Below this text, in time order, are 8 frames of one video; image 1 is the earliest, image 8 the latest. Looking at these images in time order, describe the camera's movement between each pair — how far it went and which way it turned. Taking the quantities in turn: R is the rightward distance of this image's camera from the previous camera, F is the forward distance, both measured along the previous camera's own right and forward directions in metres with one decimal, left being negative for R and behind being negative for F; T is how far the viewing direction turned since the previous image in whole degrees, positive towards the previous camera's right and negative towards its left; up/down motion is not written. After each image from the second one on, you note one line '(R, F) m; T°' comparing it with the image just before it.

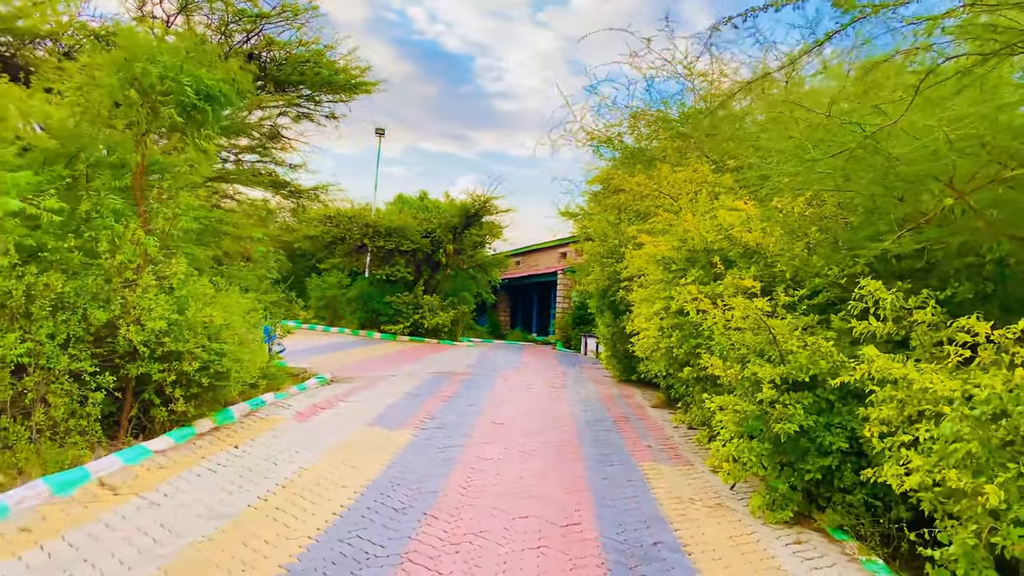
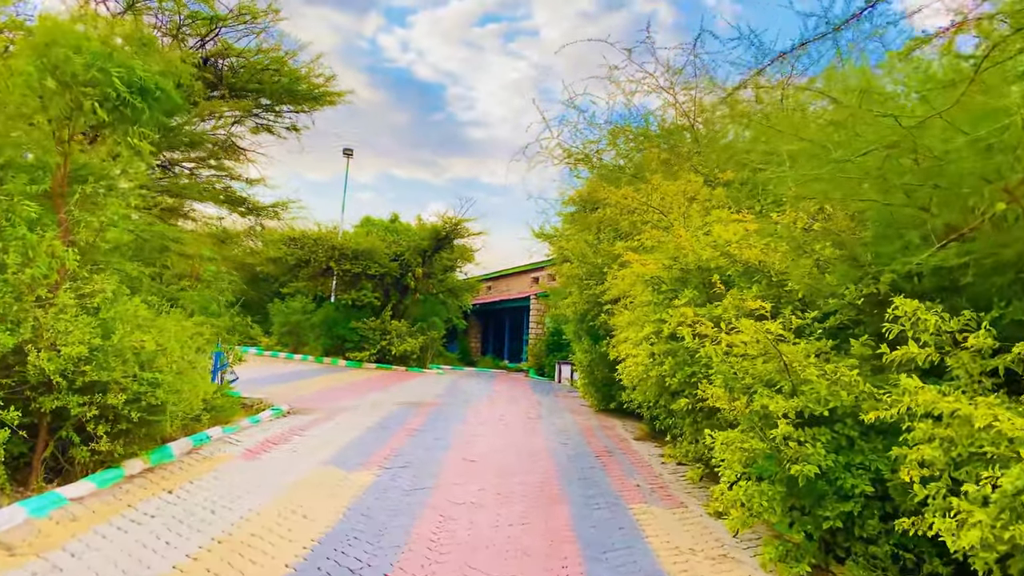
(0.0, +0.5) m; +2°
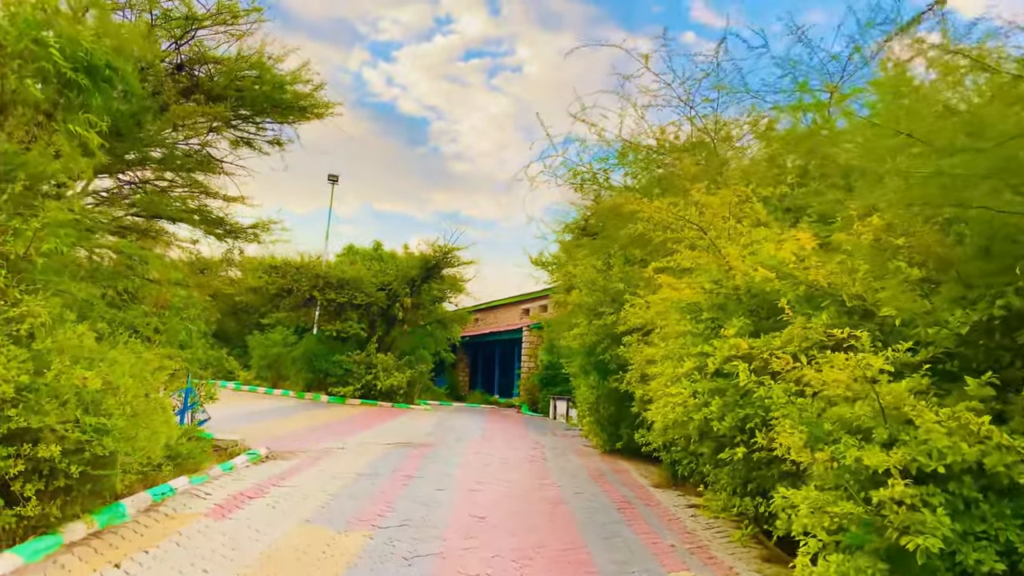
(-0.2, +0.7) m; +1°
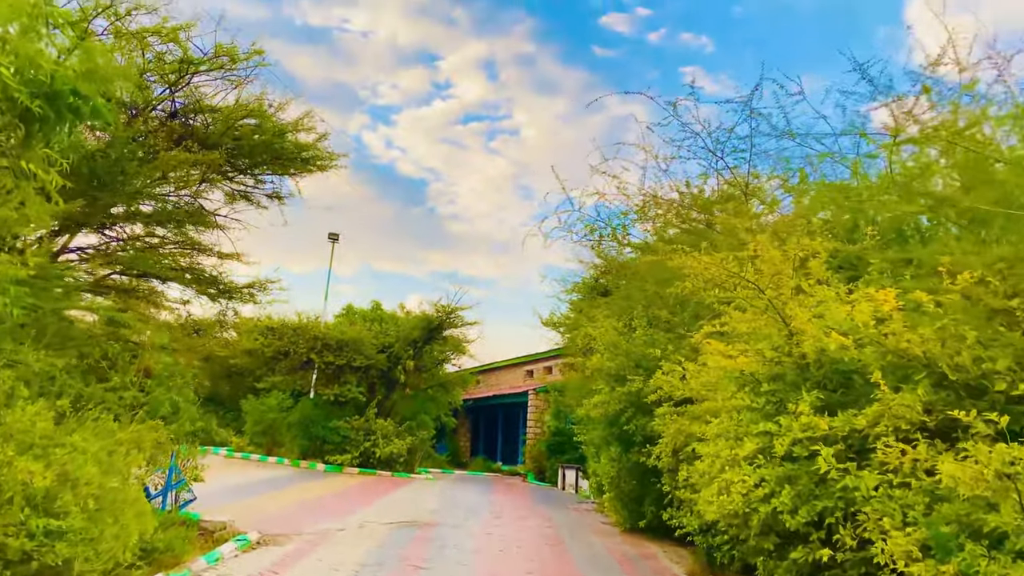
(-0.2, +0.5) m; 0°
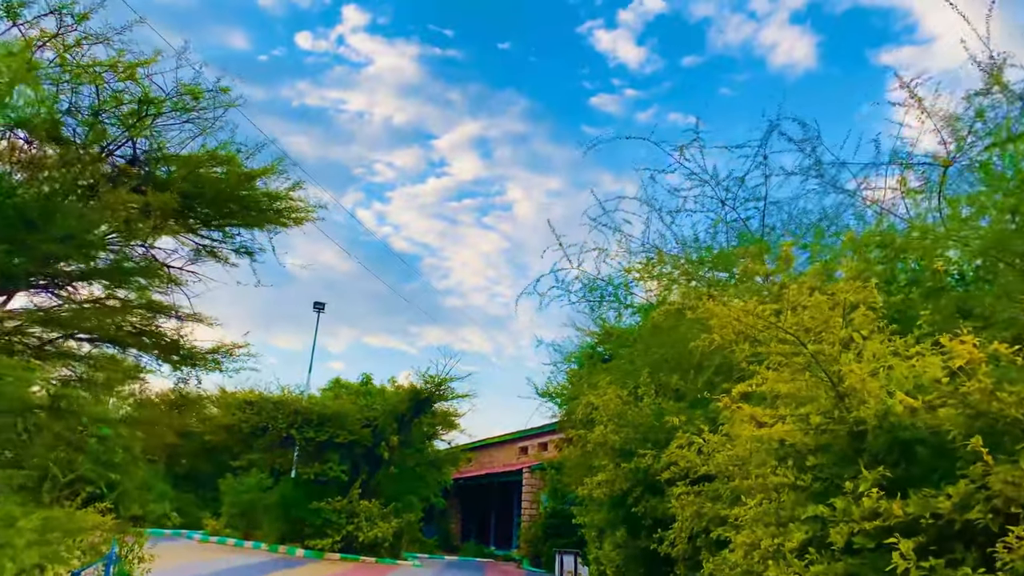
(0.0, +0.6) m; 0°
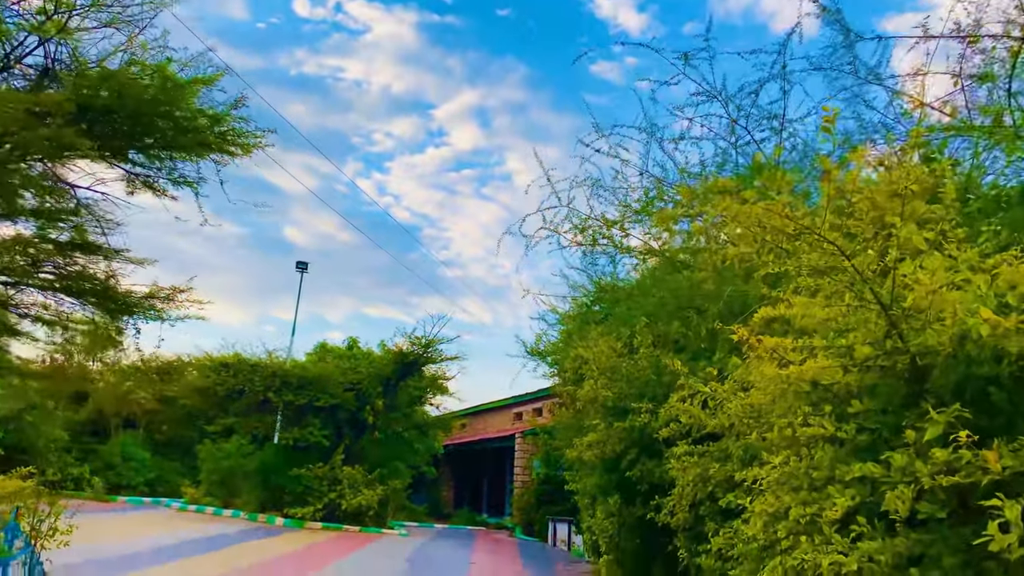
(+0.1, +0.7) m; 0°
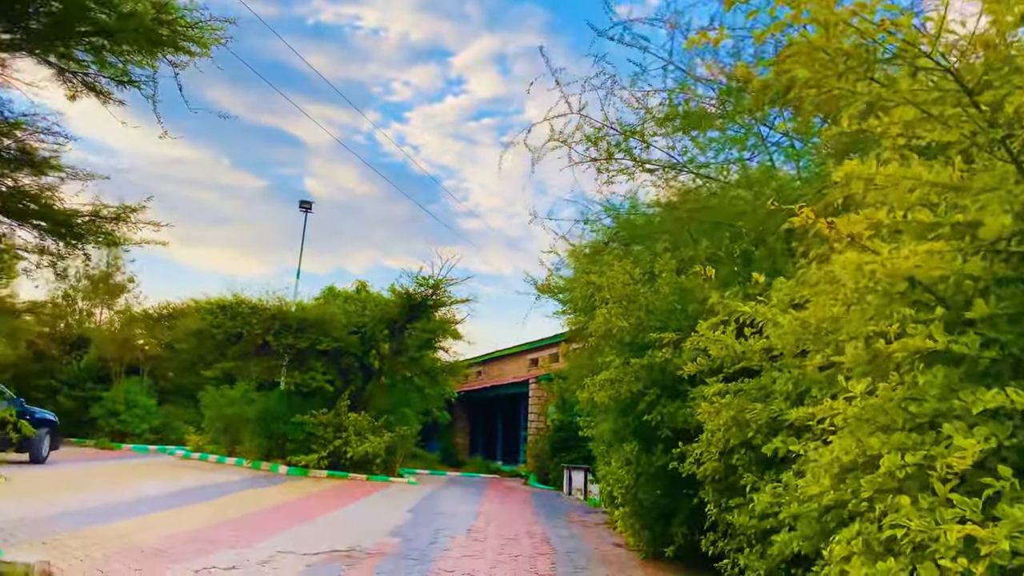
(+0.1, +0.7) m; -1°
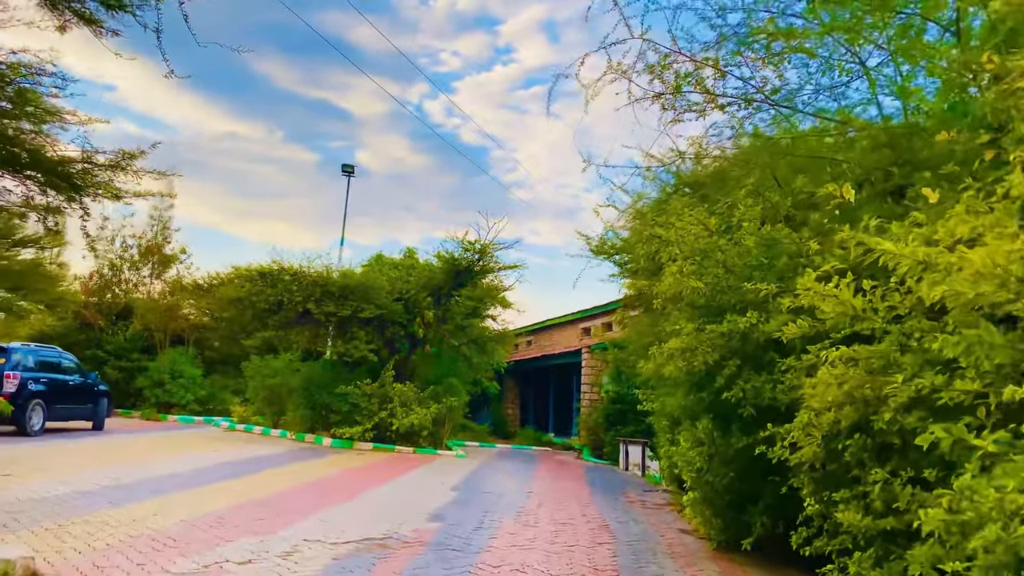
(0.0, +0.7) m; -4°
